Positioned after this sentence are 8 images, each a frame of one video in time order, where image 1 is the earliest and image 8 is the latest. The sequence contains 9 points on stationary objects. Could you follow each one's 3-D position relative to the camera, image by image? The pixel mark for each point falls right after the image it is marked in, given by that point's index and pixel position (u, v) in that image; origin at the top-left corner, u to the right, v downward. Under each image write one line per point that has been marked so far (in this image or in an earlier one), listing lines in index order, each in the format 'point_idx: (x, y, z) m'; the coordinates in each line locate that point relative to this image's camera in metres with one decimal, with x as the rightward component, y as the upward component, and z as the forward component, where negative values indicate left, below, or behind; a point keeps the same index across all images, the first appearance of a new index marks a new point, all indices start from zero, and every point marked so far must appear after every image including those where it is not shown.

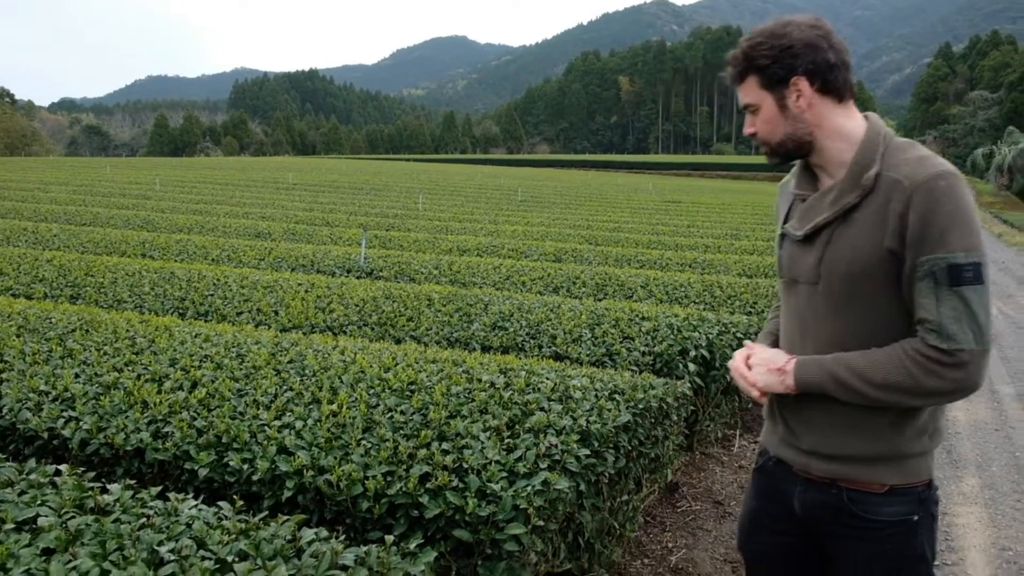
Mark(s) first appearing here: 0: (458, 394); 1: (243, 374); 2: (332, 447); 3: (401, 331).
0: (-0.3, -0.7, +5.3) m
1: (-1.8, -0.6, +5.7) m
2: (-1.0, -0.9, +4.6) m
3: (-1.1, -0.4, +8.3) m
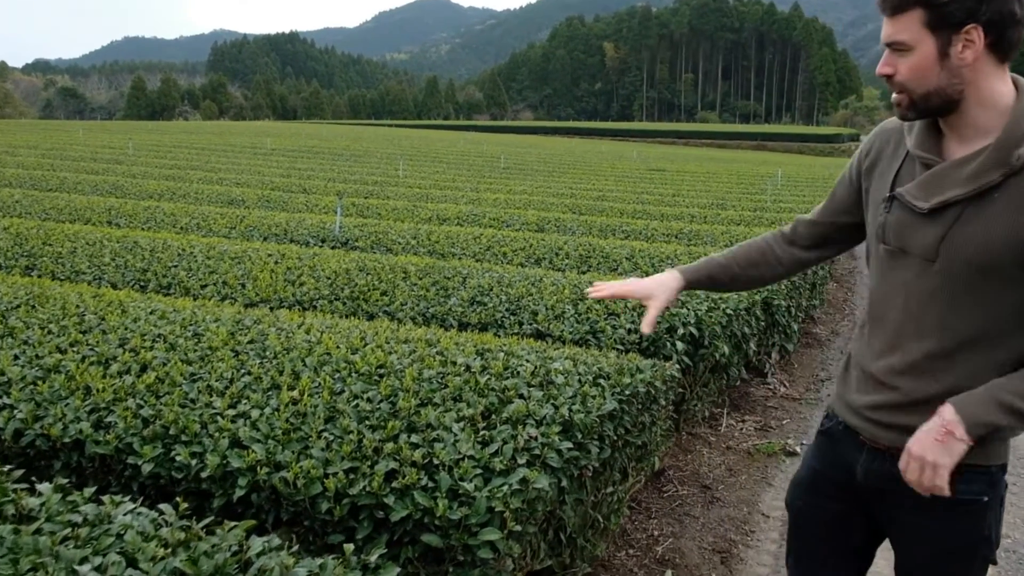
0: (-0.5, -0.5, +4.9) m
1: (-1.9, -0.4, +5.3) m
2: (-1.1, -0.7, +4.2) m
3: (-1.2, -0.2, +7.8) m
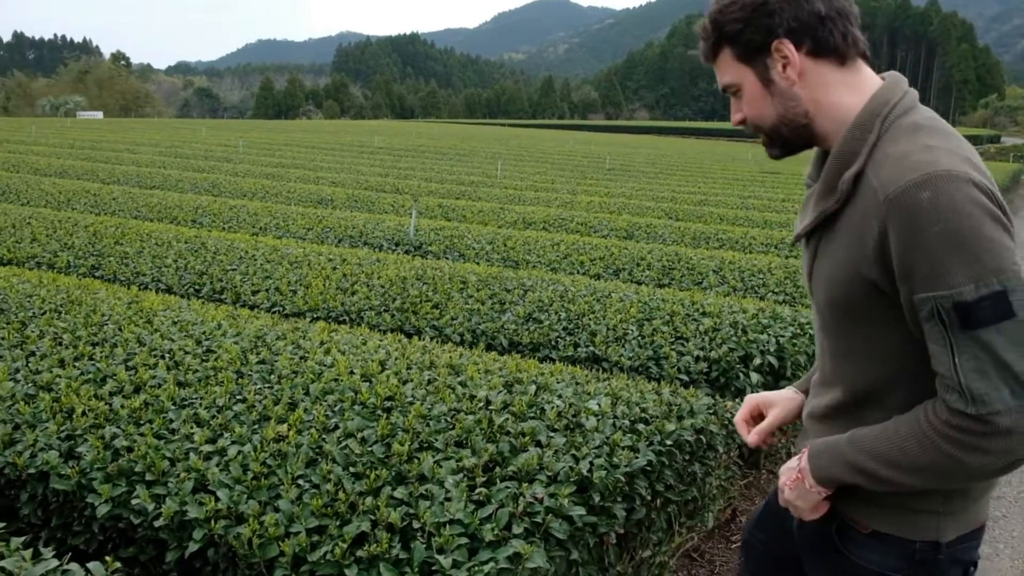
0: (-0.4, -0.7, +4.3) m
1: (-1.8, -0.5, +4.8) m
2: (-1.1, -0.9, +3.7) m
3: (-0.8, -0.3, +7.3) m
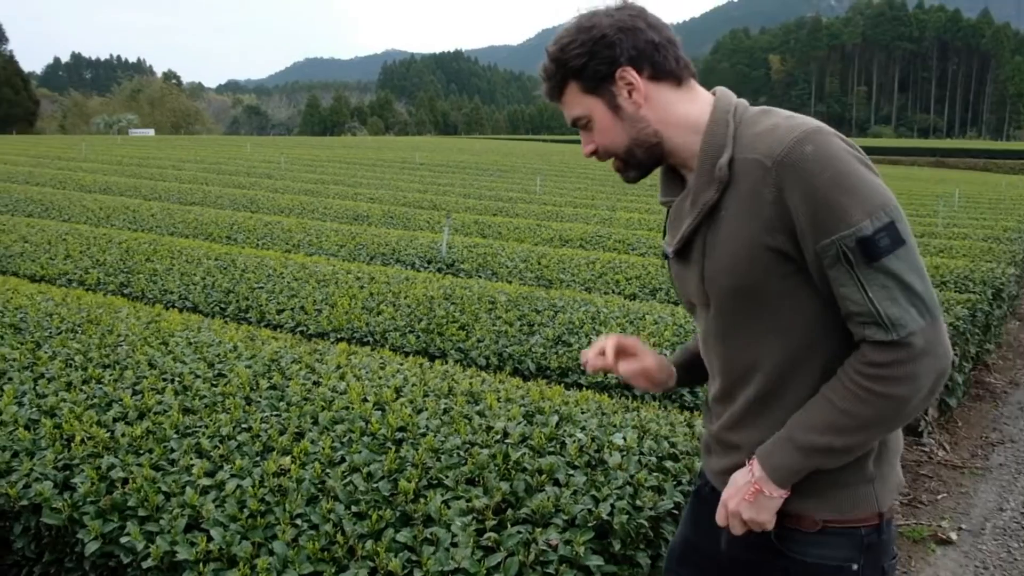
0: (-0.3, -0.8, +4.1) m
1: (-1.7, -0.6, +4.6) m
2: (-1.0, -1.0, +3.4) m
3: (-0.5, -0.5, +7.0) m
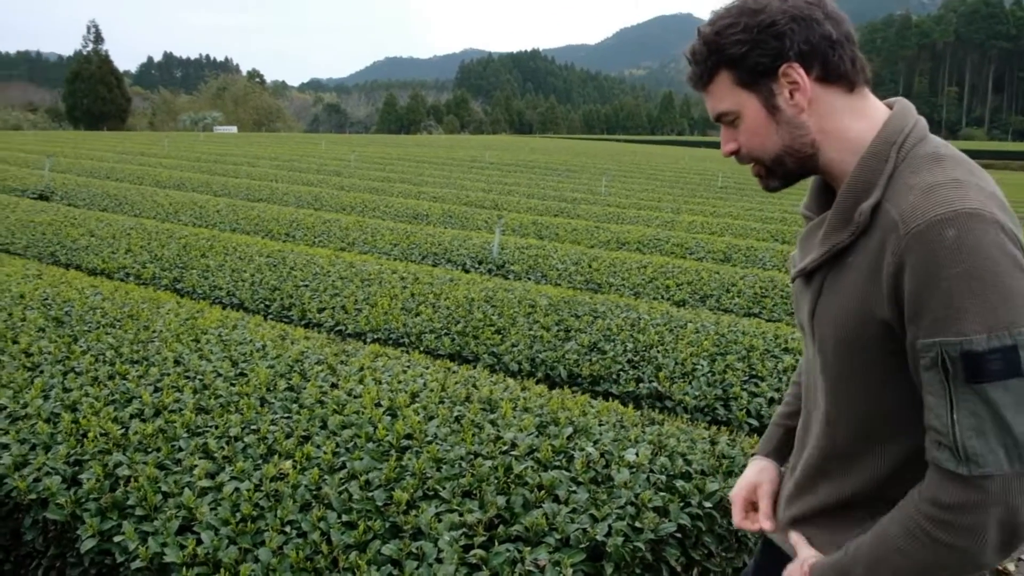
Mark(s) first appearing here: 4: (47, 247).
0: (-0.3, -0.8, +4.0) m
1: (-1.6, -0.6, +4.7) m
2: (-1.1, -1.0, +3.4) m
3: (-0.2, -0.5, +7.0) m
4: (-6.1, +0.5, +11.3) m
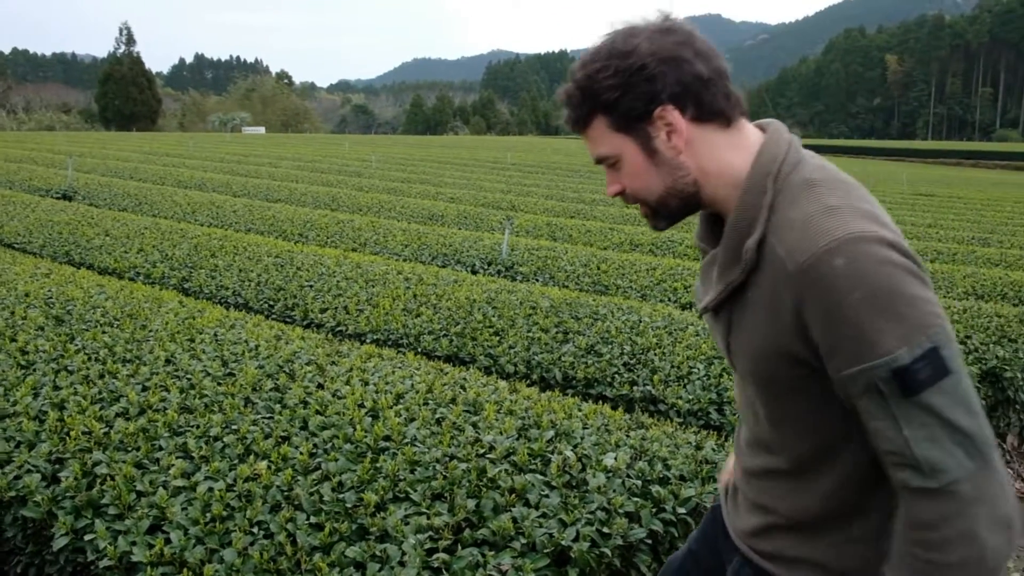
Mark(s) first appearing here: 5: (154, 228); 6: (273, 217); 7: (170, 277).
0: (-0.4, -0.8, +4.0) m
1: (-1.7, -0.6, +4.7) m
2: (-1.2, -1.0, +3.4) m
3: (-0.3, -0.5, +6.9) m
4: (-6.0, +0.6, +11.4) m
5: (-5.3, +0.9, +12.8) m
6: (-4.3, +1.3, +15.4) m
7: (-3.8, +0.1, +9.7) m
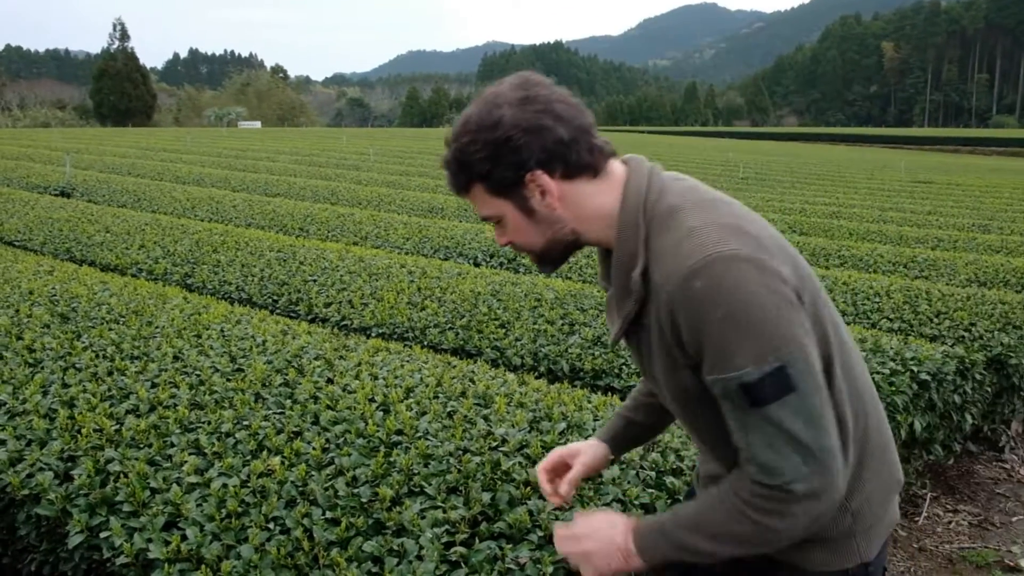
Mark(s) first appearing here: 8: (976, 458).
0: (-0.3, -0.8, +3.9) m
1: (-1.6, -0.6, +4.7) m
2: (-1.1, -1.0, +3.4) m
3: (-0.2, -0.4, +6.9) m
4: (-5.9, +0.6, +11.4) m
5: (-5.3, +0.9, +12.8) m
6: (-4.3, +1.4, +15.3) m
7: (-3.8, +0.2, +9.6) m
8: (+3.8, -1.4, +7.1) m
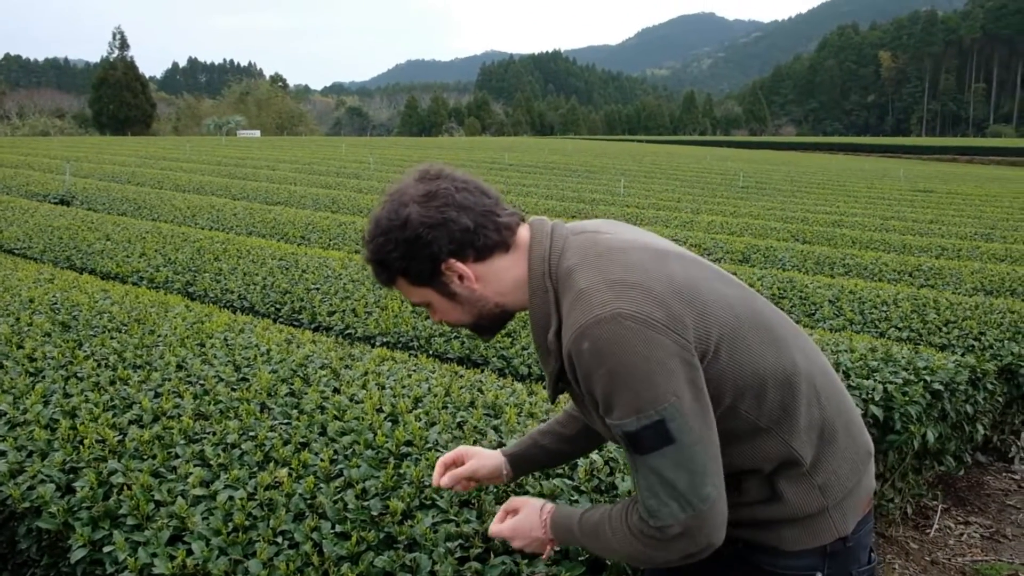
0: (-0.3, -0.8, +3.9) m
1: (-1.6, -0.6, +4.6) m
2: (-1.1, -1.0, +3.3) m
3: (-0.2, -0.5, +6.9) m
4: (-5.9, +0.5, +11.3) m
5: (-5.2, +0.8, +12.7) m
6: (-4.2, +1.2, +15.3) m
7: (-3.7, +0.1, +9.5) m
8: (+3.9, -1.5, +7.0) m
